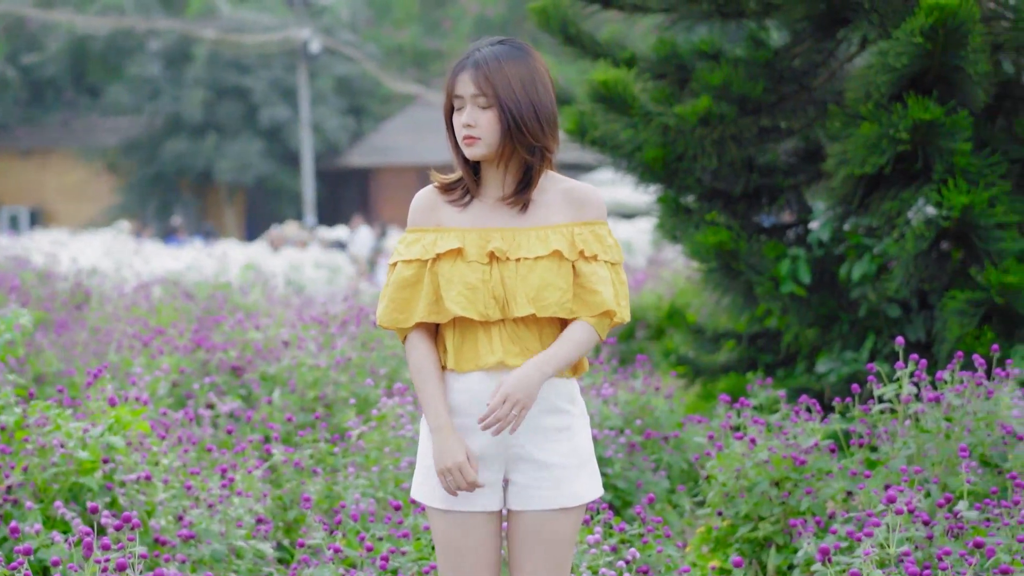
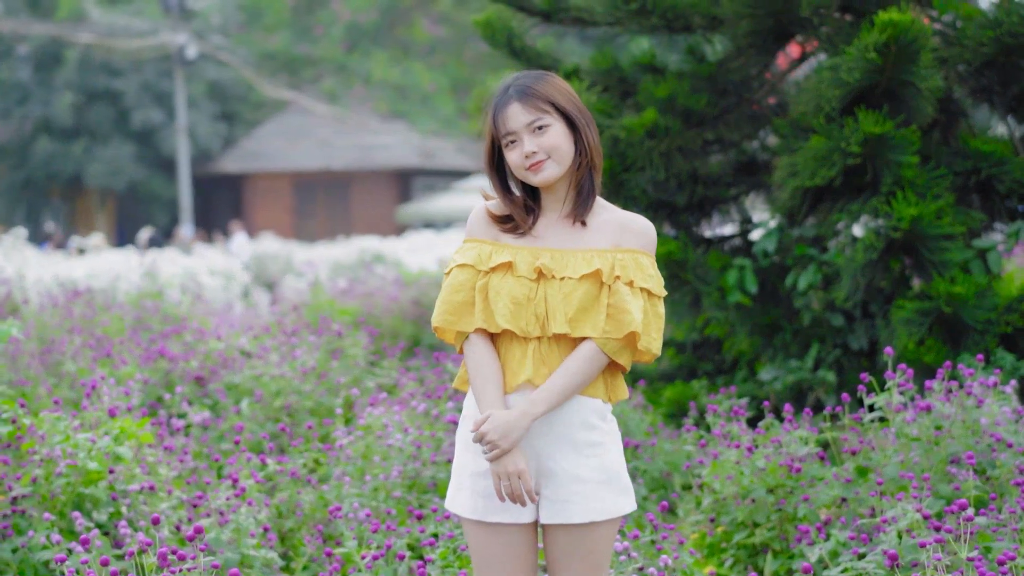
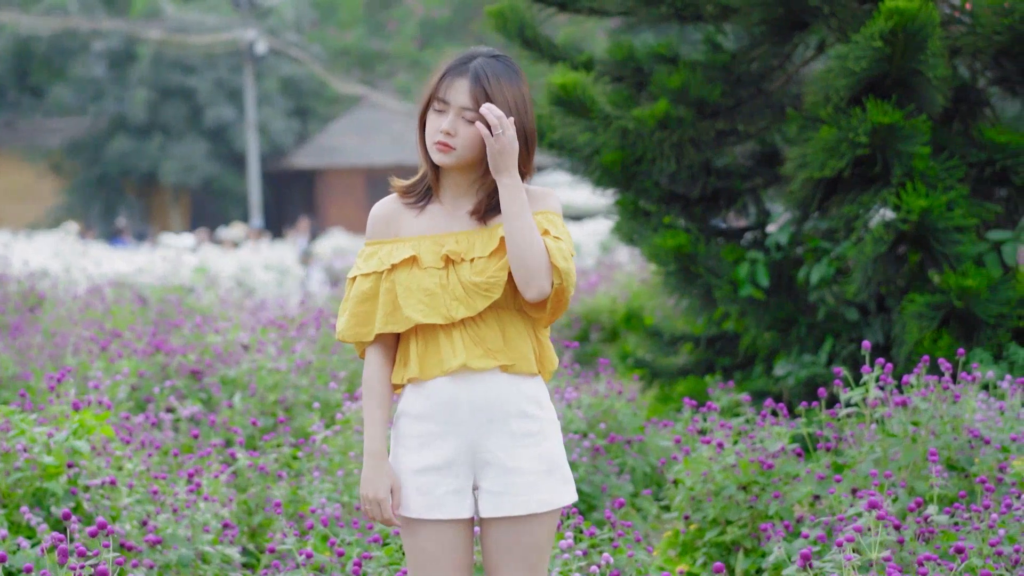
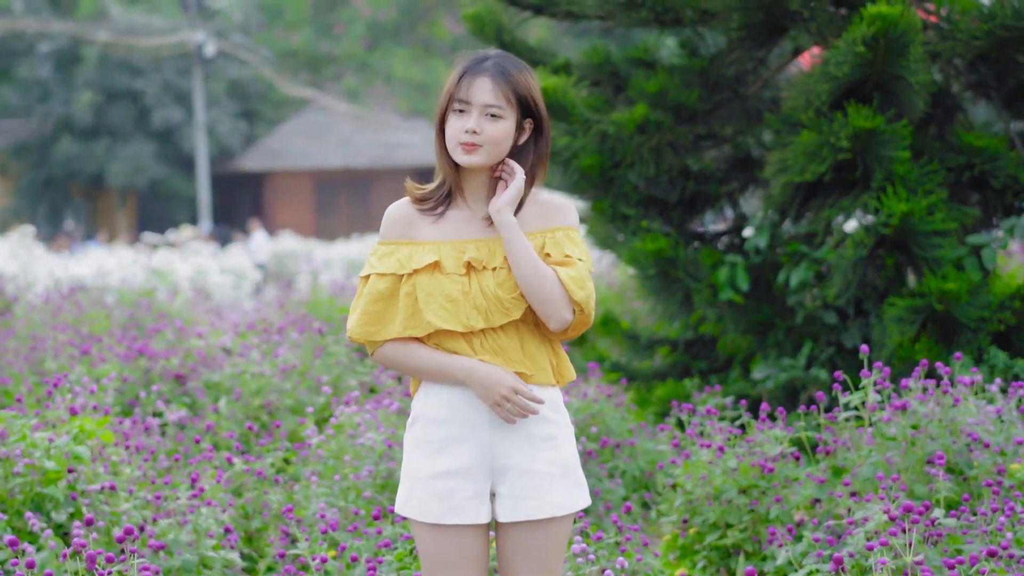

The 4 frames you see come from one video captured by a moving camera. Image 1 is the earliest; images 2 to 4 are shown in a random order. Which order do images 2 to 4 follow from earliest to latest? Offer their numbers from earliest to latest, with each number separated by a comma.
3, 4, 2
